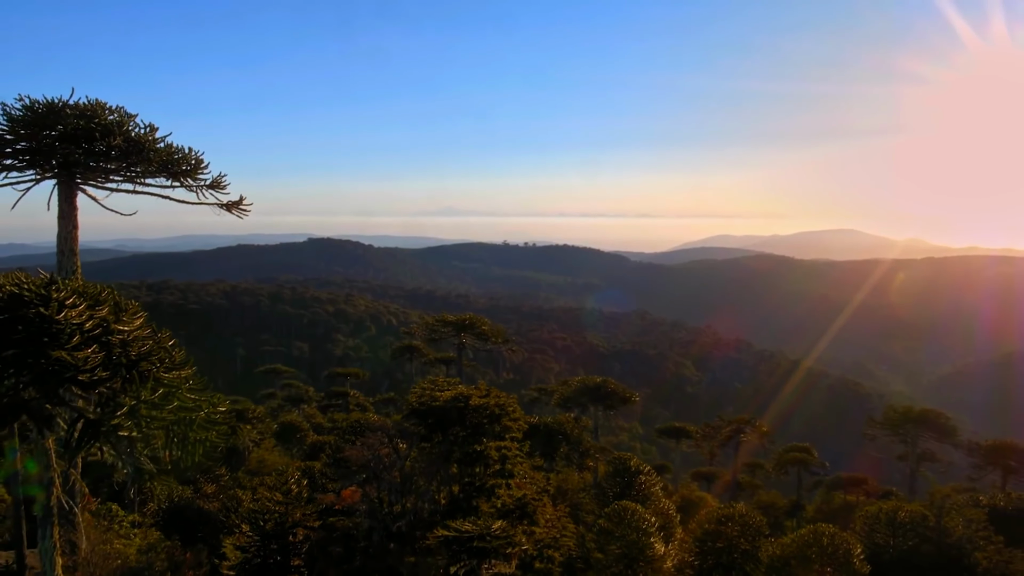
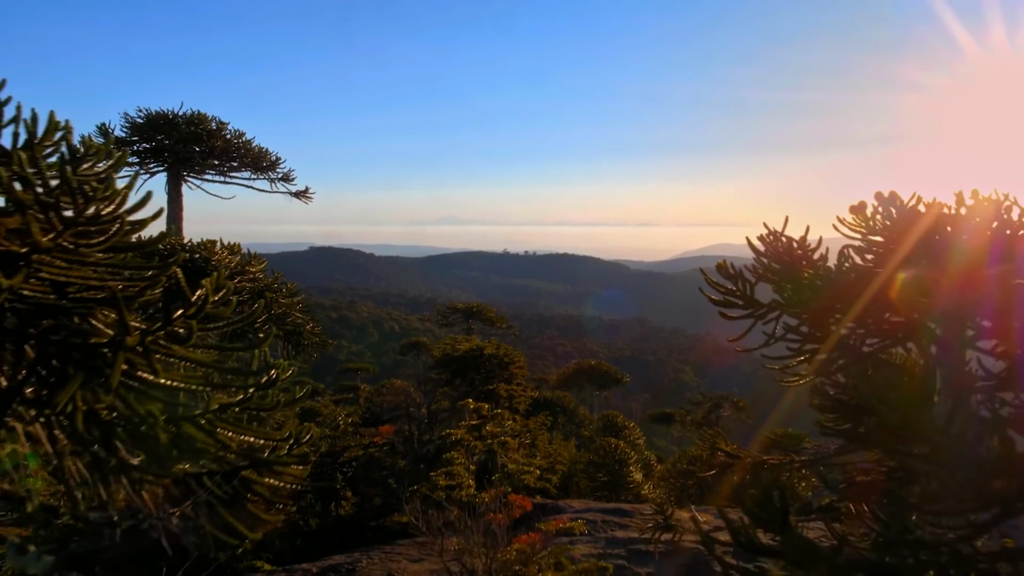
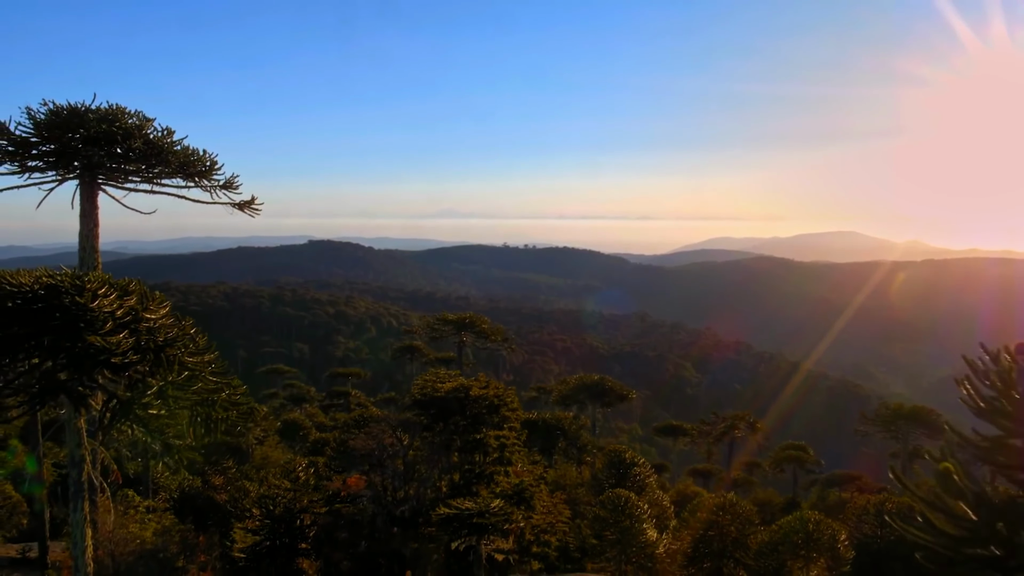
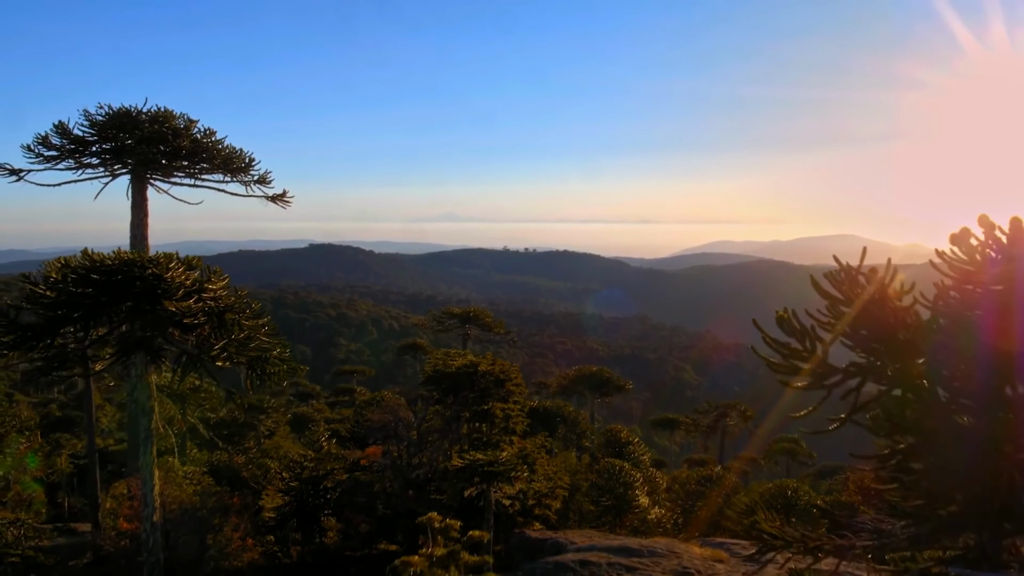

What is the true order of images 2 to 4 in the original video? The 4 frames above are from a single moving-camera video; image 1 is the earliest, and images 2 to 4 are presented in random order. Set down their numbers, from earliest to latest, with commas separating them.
3, 4, 2
